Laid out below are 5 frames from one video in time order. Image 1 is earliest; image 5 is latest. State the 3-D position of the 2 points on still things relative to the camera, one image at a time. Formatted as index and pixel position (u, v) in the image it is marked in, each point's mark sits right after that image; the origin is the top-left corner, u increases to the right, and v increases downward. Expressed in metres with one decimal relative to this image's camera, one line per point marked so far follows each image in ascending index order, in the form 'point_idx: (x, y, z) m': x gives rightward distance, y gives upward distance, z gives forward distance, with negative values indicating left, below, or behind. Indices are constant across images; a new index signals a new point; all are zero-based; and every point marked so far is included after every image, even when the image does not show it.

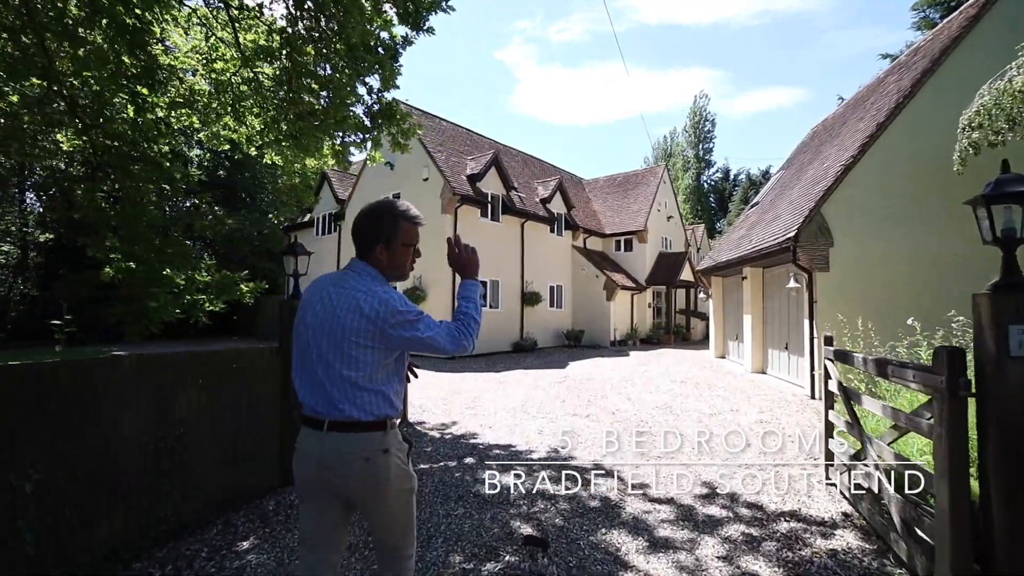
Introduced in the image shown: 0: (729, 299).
0: (+6.3, -0.3, +14.4) m
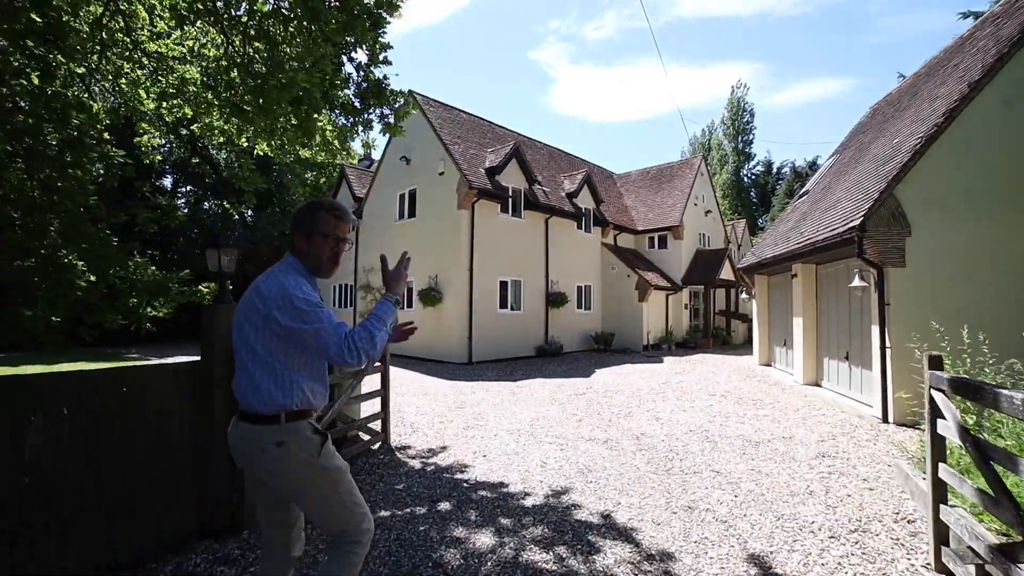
0: (+6.8, -0.3, +12.8) m
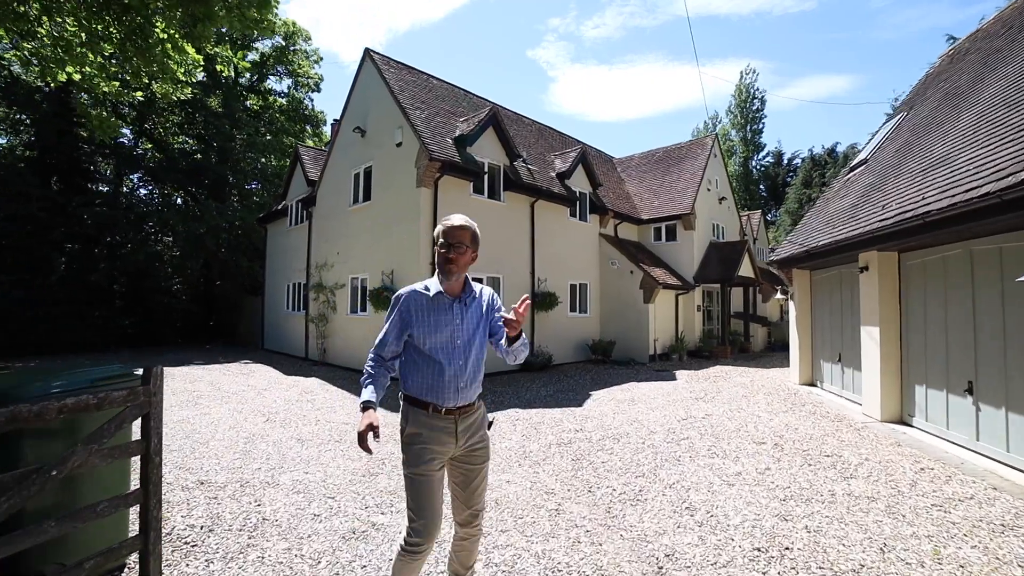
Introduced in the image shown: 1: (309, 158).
0: (+6.2, -0.3, +9.9) m
1: (-7.0, +4.5, +17.2) m
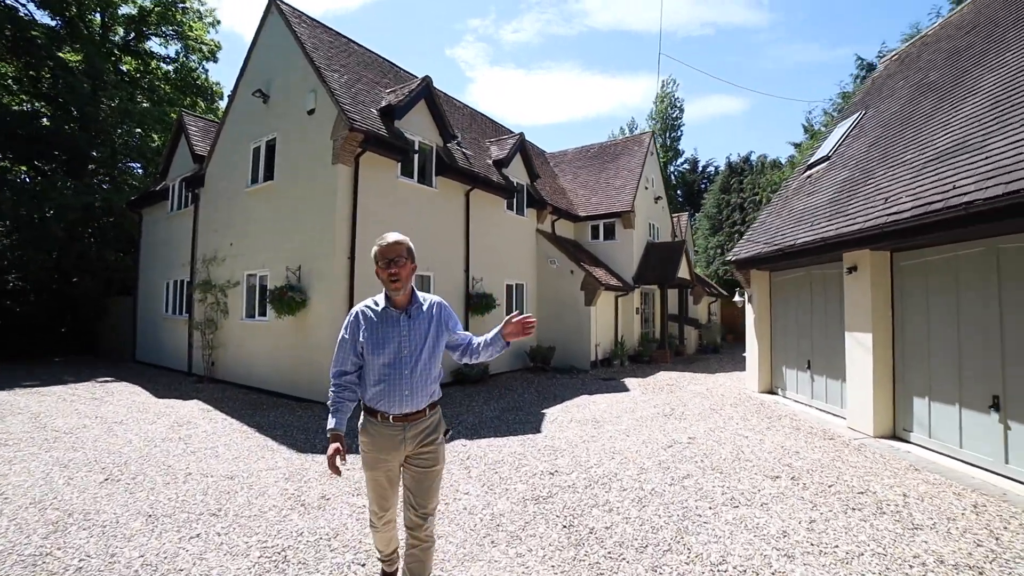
0: (+5.1, -0.3, +9.3) m
1: (-9.1, +4.5, +14.3) m
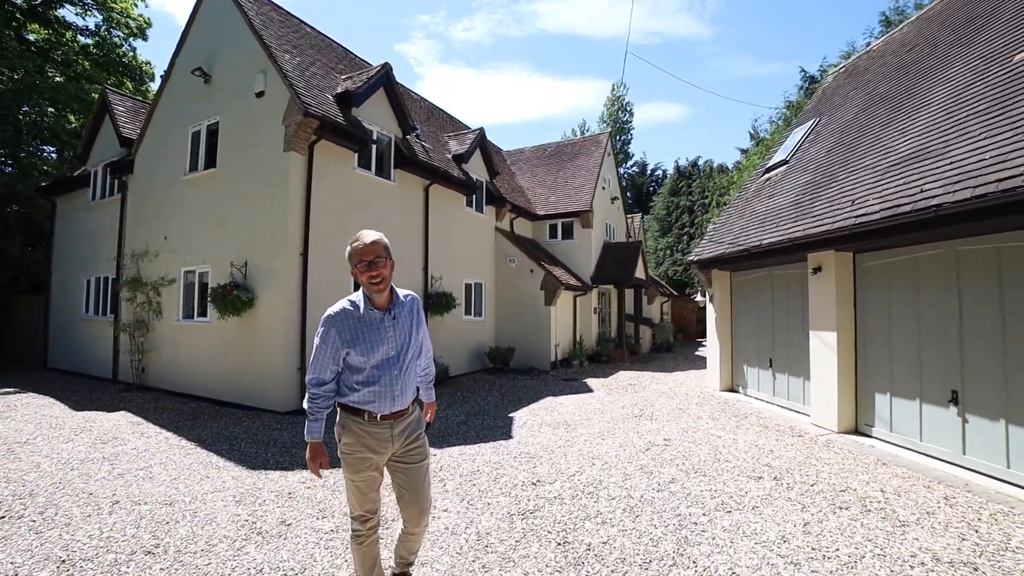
0: (+4.5, -0.3, +9.5) m
1: (-10.2, +4.6, +13.0) m
